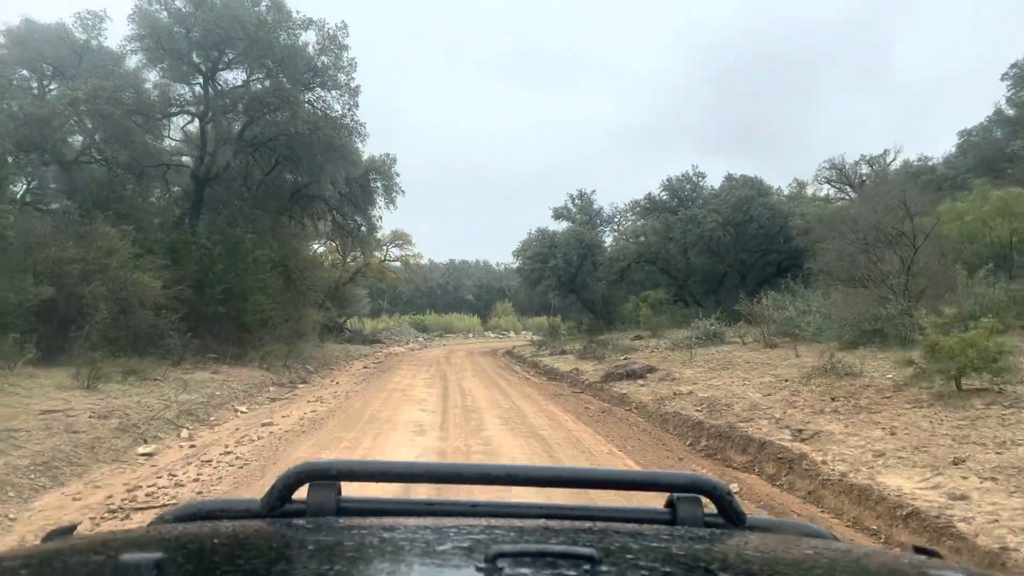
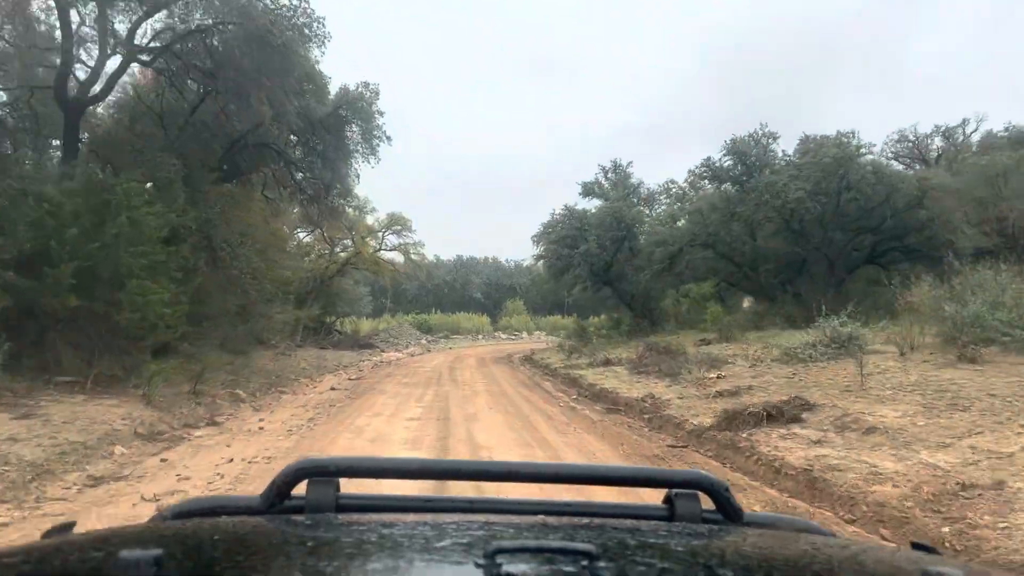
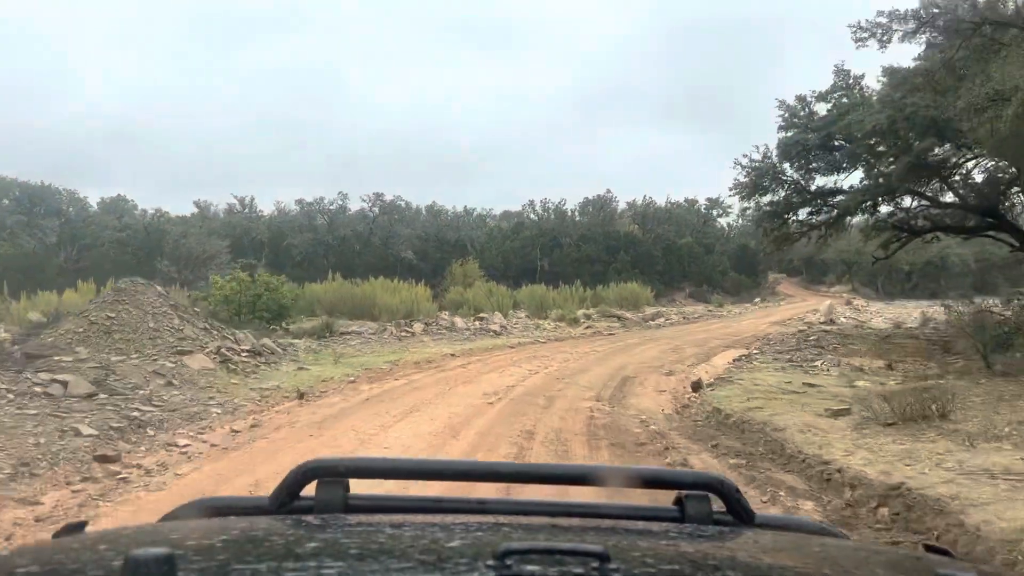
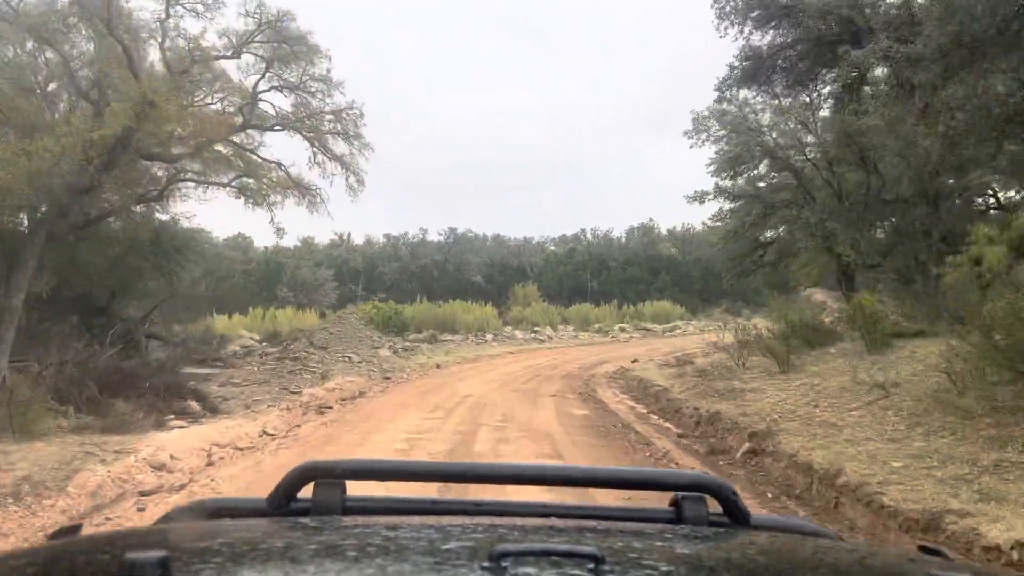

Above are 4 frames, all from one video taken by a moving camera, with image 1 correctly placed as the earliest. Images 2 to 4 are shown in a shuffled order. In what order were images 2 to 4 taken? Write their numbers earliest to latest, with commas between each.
2, 4, 3
